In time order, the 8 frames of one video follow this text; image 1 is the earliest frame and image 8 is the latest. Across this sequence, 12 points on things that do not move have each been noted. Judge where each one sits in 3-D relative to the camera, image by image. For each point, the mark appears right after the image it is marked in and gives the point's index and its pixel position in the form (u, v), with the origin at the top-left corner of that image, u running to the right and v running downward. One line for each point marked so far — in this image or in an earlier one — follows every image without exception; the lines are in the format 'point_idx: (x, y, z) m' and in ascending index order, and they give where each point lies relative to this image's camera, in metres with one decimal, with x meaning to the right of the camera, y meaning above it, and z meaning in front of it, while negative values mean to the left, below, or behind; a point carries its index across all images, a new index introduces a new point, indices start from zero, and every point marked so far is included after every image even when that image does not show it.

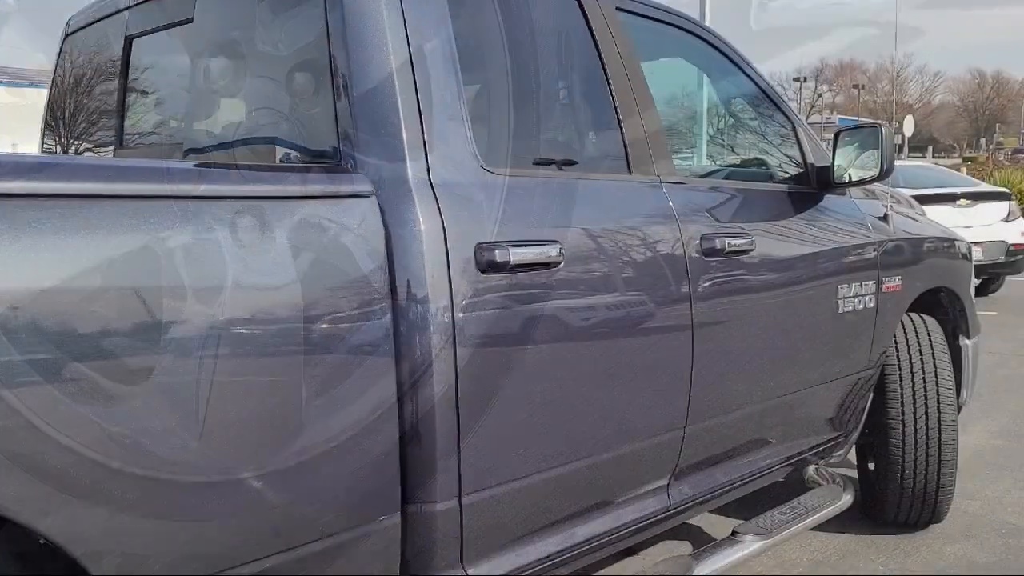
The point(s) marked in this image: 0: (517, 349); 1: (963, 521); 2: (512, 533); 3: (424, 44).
0: (0.0, -0.1, +1.9) m
1: (+2.0, -1.0, +3.7) m
2: (0.0, -0.6, +2.1) m
3: (-0.2, +0.6, +2.0) m
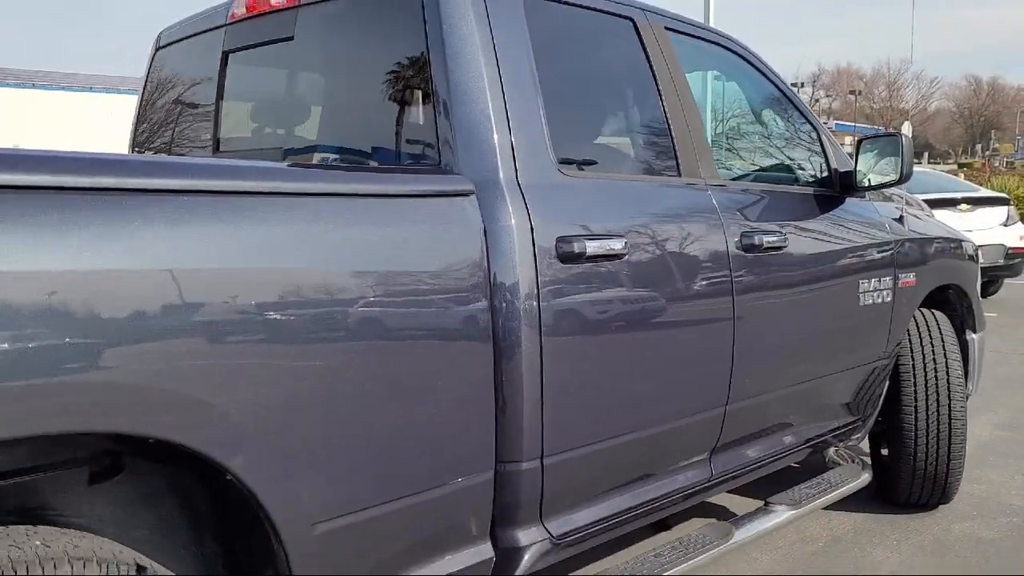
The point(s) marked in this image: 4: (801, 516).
0: (+0.2, -0.1, +2.2) m
1: (+2.1, -1.0, +3.9) m
2: (+0.2, -0.6, +2.3) m
3: (0.0, +0.6, +2.3) m
4: (+1.0, -0.8, +2.9) m
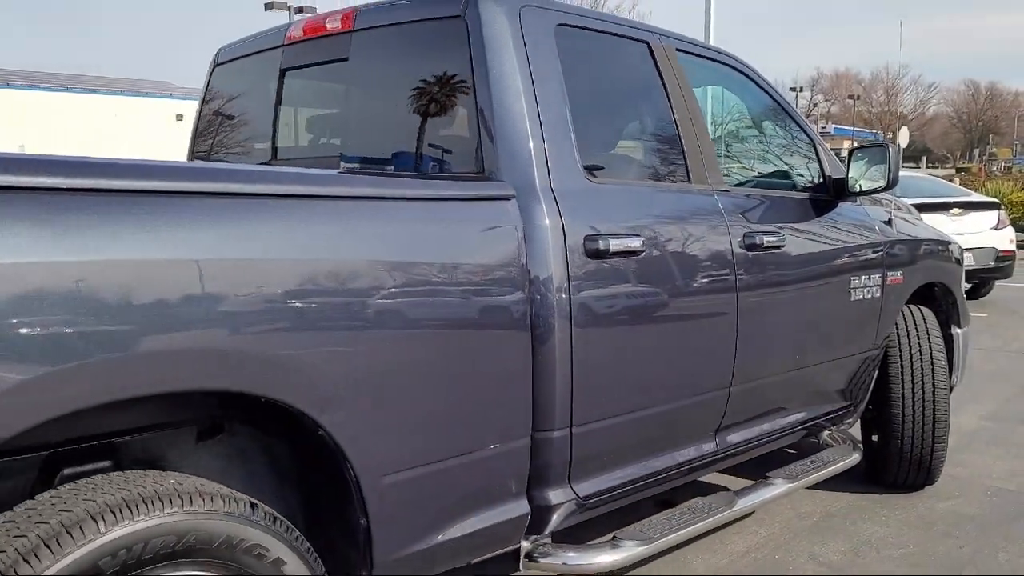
0: (+0.3, -0.1, +2.5) m
1: (+2.2, -1.0, +4.2) m
2: (+0.3, -0.6, +2.6) m
3: (+0.1, +0.6, +2.6) m
4: (+1.1, -0.8, +3.2) m
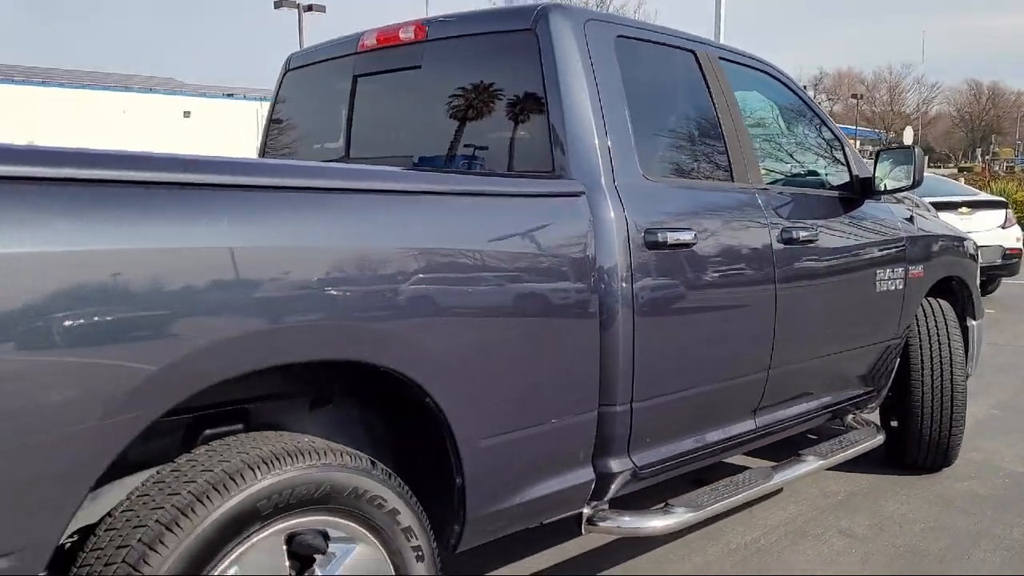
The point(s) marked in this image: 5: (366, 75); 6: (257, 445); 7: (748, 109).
0: (+0.5, -0.1, +2.8) m
1: (+2.4, -1.0, +4.5) m
2: (+0.5, -0.5, +2.9) m
3: (+0.3, +0.7, +2.8) m
4: (+1.3, -0.7, +3.5) m
5: (-0.6, +0.8, +3.4) m
6: (-0.6, -0.4, +1.9) m
7: (+1.0, +0.8, +3.6) m
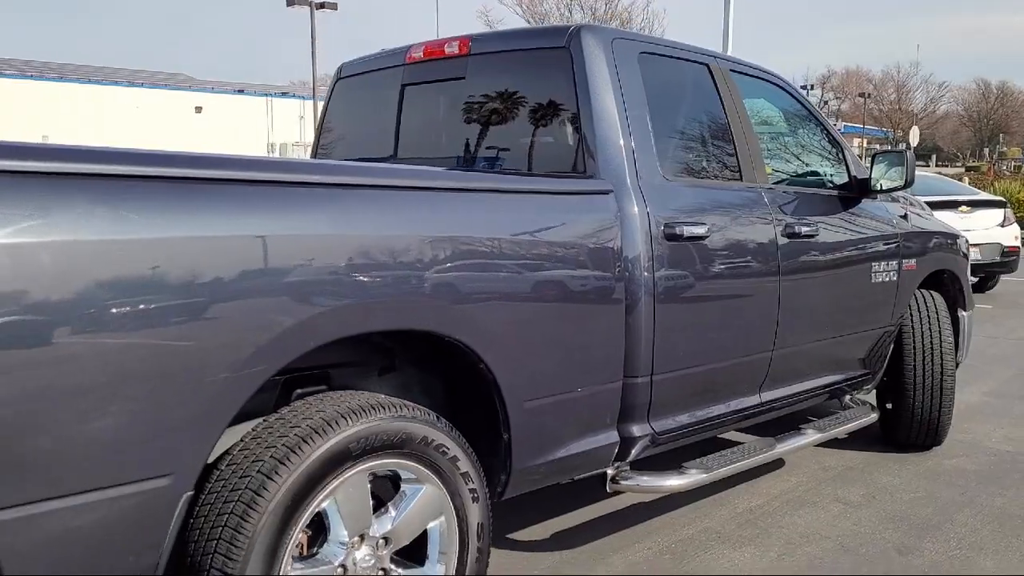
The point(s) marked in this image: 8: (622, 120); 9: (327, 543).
0: (+0.6, 0.0, +3.1) m
1: (+2.6, -0.9, +4.8) m
2: (+0.6, -0.5, +3.3) m
3: (+0.4, +0.7, +3.2) m
4: (+1.4, -0.7, +3.8) m
5: (-0.4, +0.9, +3.7) m
6: (-0.5, -0.3, +2.3) m
7: (+1.1, +0.8, +3.9) m
8: (+0.4, +0.6, +3.1) m
9: (-0.5, -0.7, +2.2) m
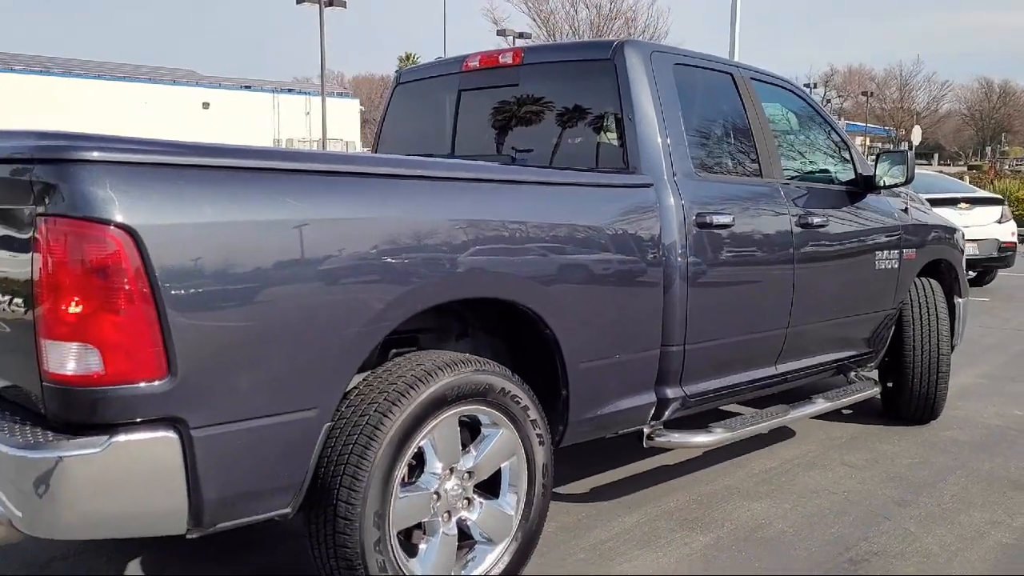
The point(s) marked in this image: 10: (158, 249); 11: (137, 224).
0: (+0.9, +0.1, +3.6) m
1: (+2.8, -0.8, +5.3) m
2: (+0.8, -0.4, +3.7) m
3: (+0.7, +0.8, +3.6) m
4: (+1.7, -0.6, +4.3) m
5: (-0.2, +1.0, +4.2) m
6: (-0.2, -0.2, +2.8) m
7: (+1.4, +0.9, +4.4) m
8: (+0.6, +0.7, +3.6) m
9: (-0.3, -0.6, +2.7) m
10: (-0.9, +0.1, +2.0) m
11: (-0.9, +0.2, +2.0) m
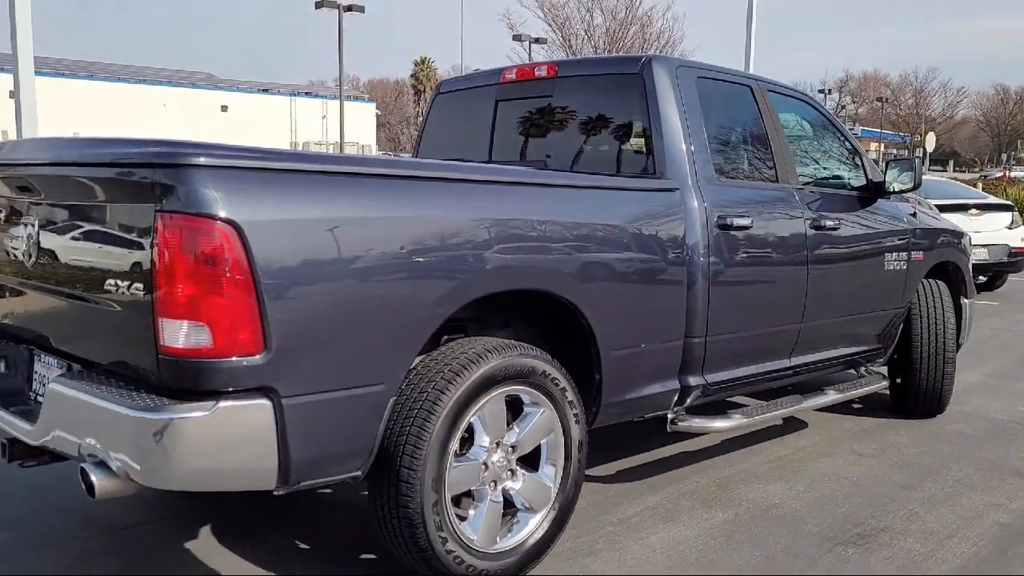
0: (+1.0, +0.1, +3.9) m
1: (+3.0, -0.9, +5.6) m
2: (+1.0, -0.4, +4.0) m
3: (+0.8, +0.8, +3.9) m
4: (+1.8, -0.6, +4.6) m
5: (0.0, +1.0, +4.5) m
6: (-0.1, -0.2, +3.1) m
7: (+1.5, +0.9, +4.7) m
8: (+0.8, +0.7, +3.9) m
9: (-0.1, -0.6, +3.0) m
10: (-0.7, +0.1, +2.3) m
11: (-0.8, +0.2, +2.3) m
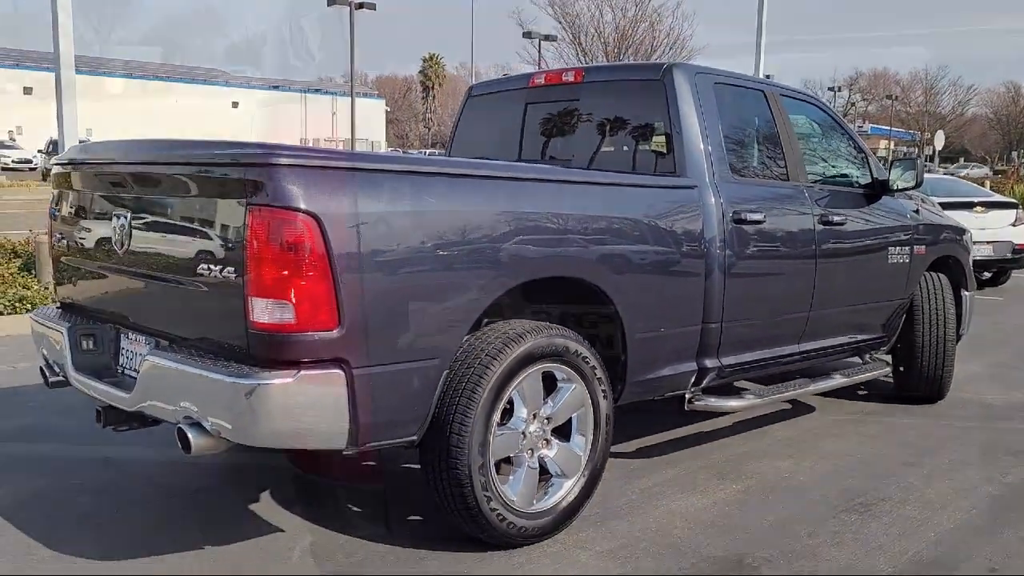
0: (+1.2, +0.1, +4.2) m
1: (+3.1, -0.8, +5.9) m
2: (+1.1, -0.3, +4.3) m
3: (+1.0, +0.9, +4.3) m
4: (+2.0, -0.6, +4.9) m
5: (+0.1, +1.1, +4.8) m
6: (+0.1, -0.1, +3.4) m
7: (+1.7, +1.0, +5.0) m
8: (+0.9, +0.8, +4.2) m
9: (0.0, -0.5, +3.3) m
10: (-0.6, +0.2, +2.7) m
11: (-0.6, +0.2, +2.7) m
